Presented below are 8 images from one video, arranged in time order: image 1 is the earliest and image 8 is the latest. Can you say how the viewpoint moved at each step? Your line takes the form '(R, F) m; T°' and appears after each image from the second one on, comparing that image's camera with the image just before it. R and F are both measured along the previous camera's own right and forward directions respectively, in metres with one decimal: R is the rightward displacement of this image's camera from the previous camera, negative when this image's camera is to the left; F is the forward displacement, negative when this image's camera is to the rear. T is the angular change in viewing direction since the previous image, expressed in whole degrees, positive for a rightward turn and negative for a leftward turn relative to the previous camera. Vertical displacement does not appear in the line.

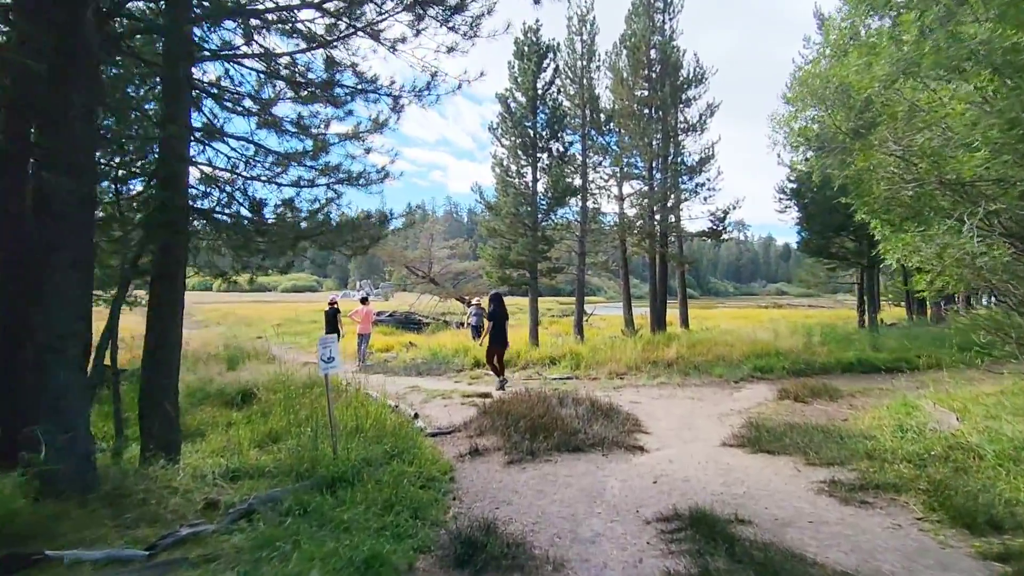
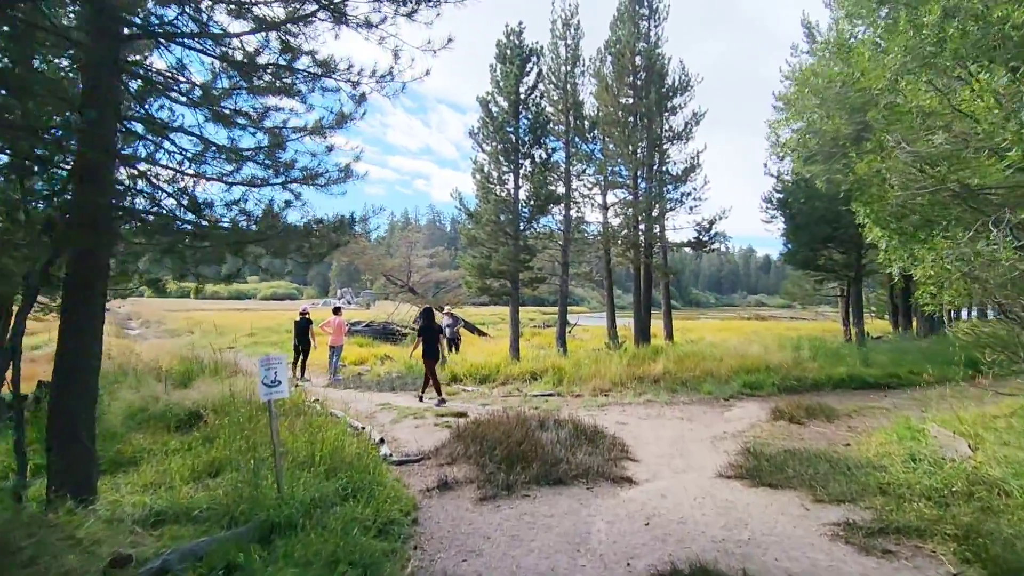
(+0.1, +0.7) m; +2°
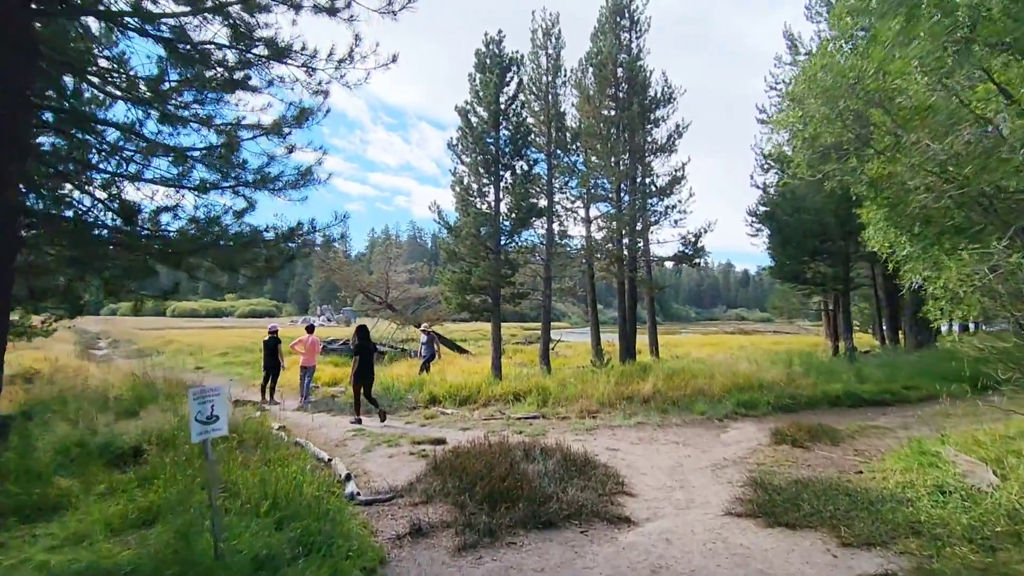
(0.0, +0.8) m; +2°
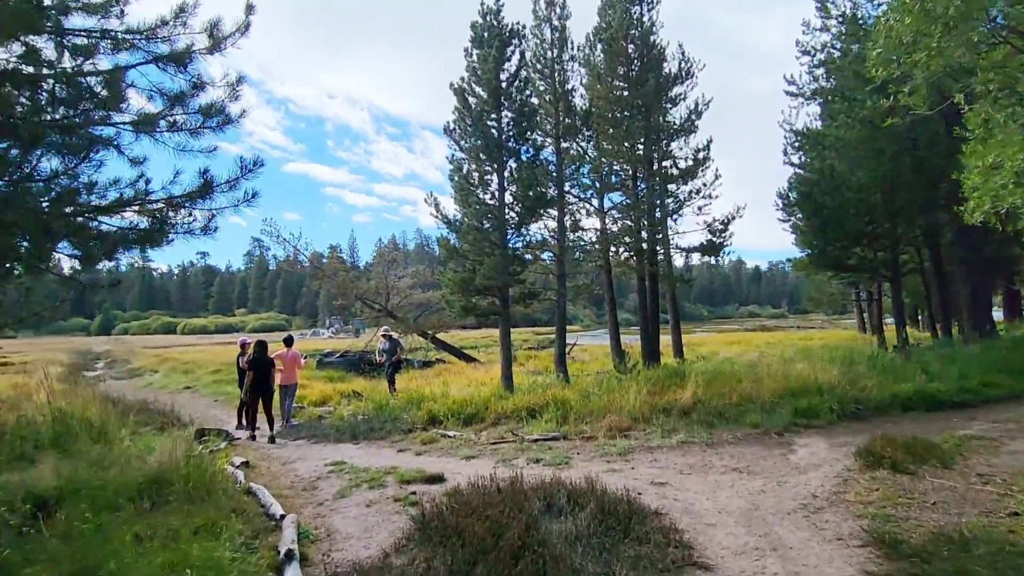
(0.0, +2.2) m; -1°
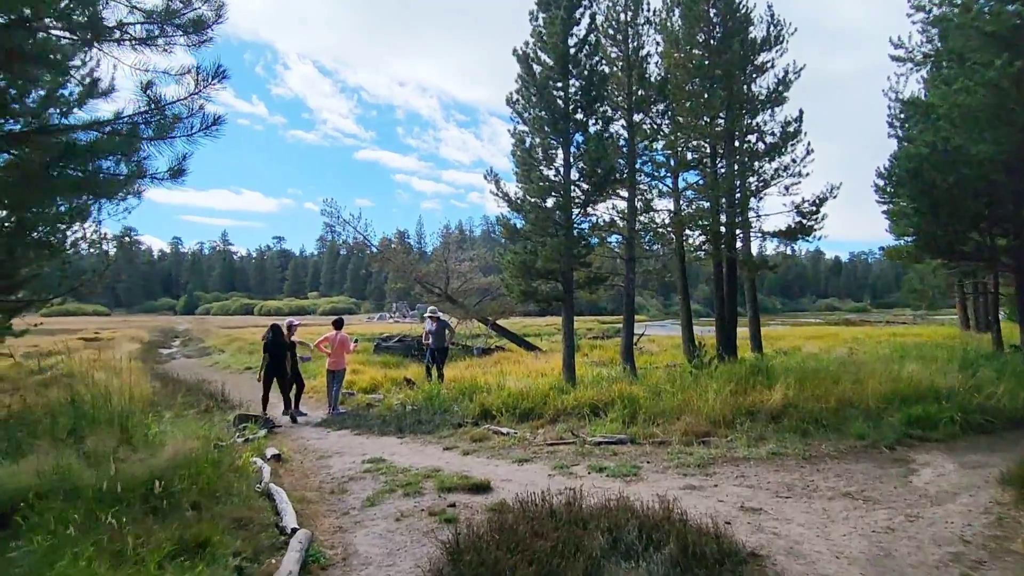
(0.0, +1.2) m; -6°
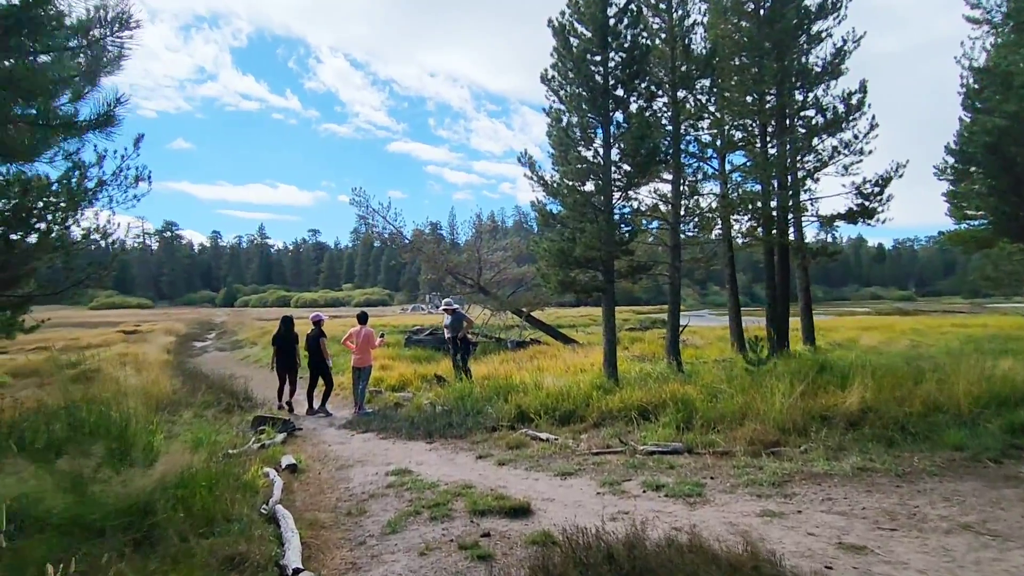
(-0.1, +1.0) m; -3°
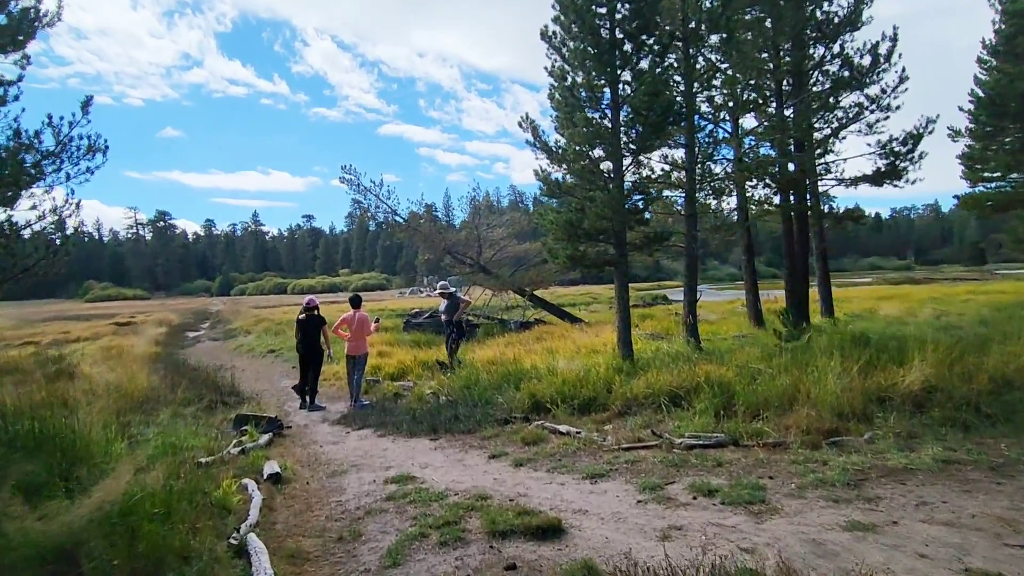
(-0.2, +1.1) m; 0°
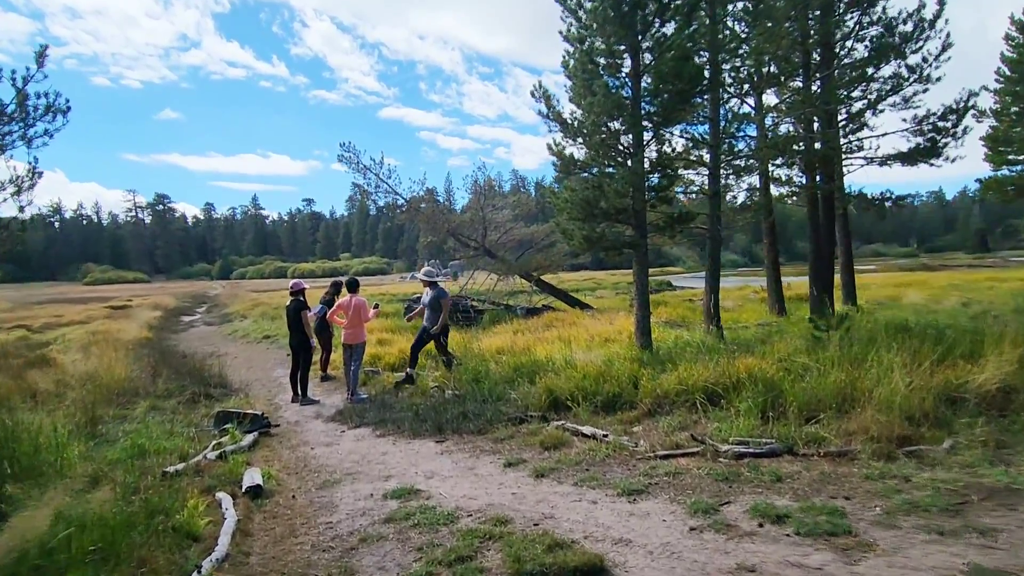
(-0.2, +1.0) m; 0°
